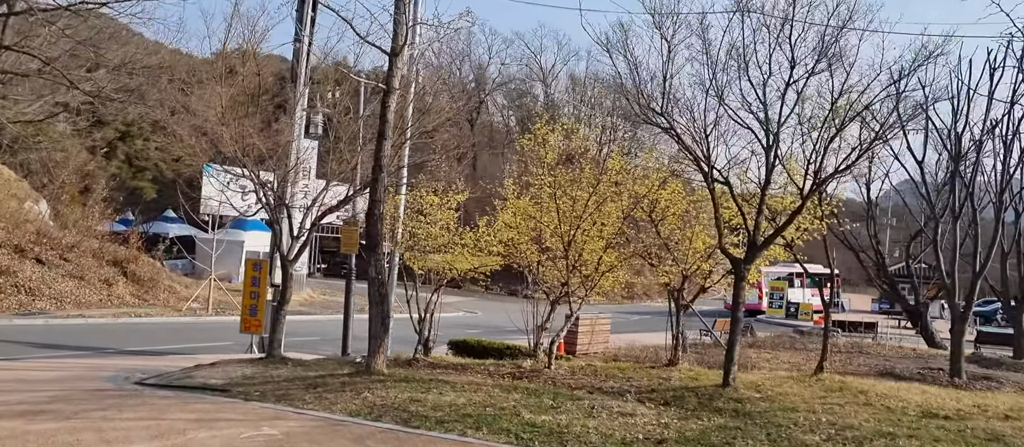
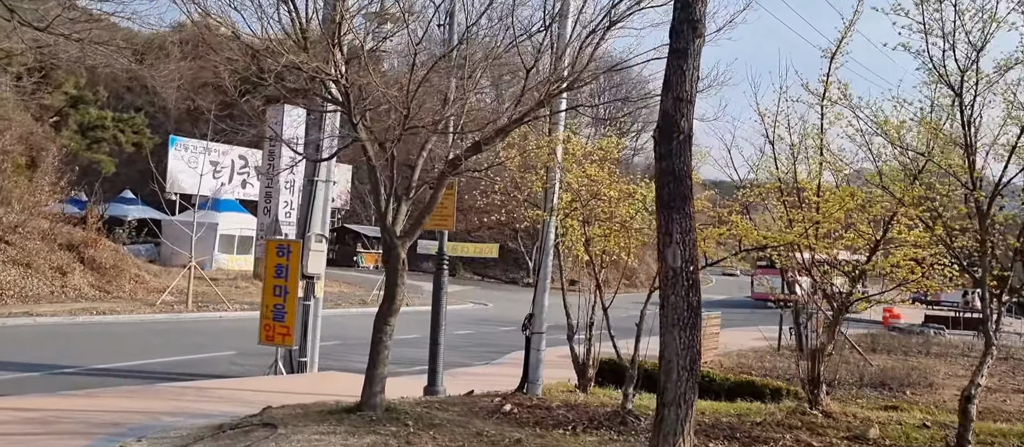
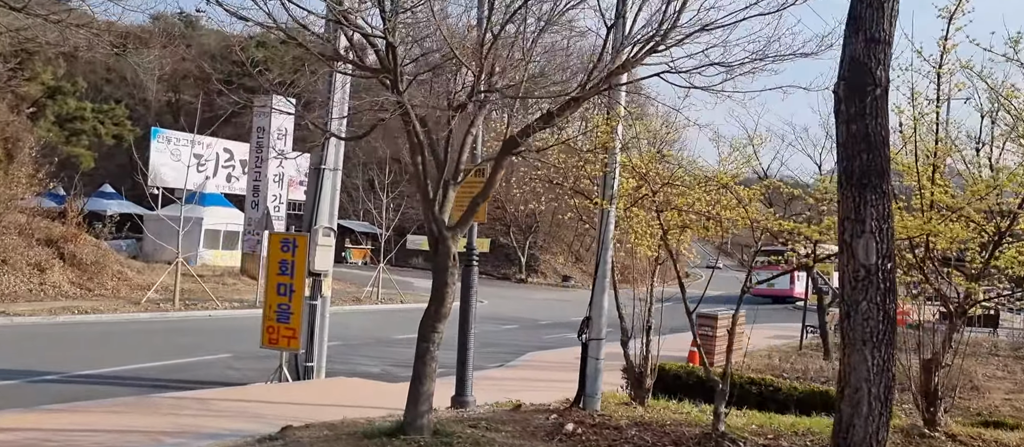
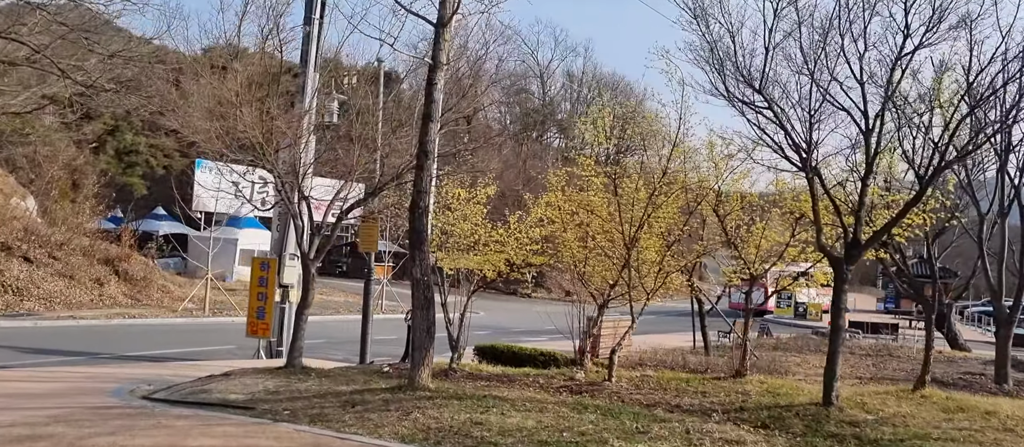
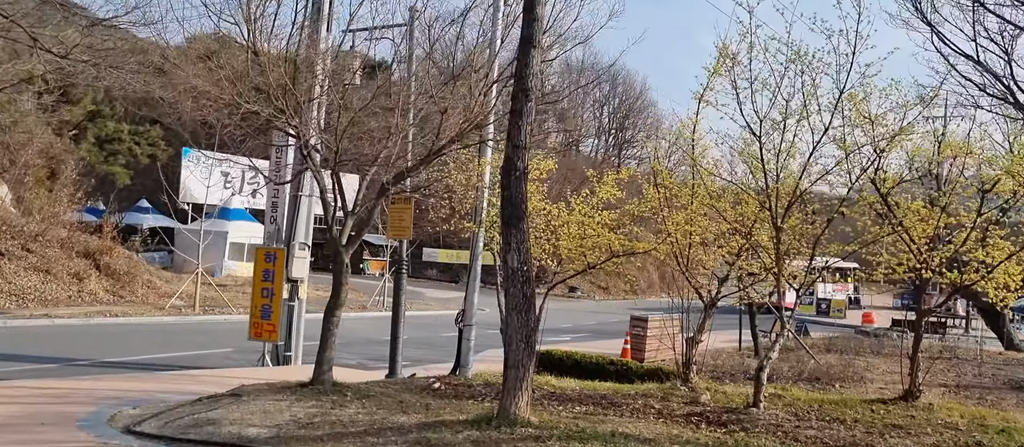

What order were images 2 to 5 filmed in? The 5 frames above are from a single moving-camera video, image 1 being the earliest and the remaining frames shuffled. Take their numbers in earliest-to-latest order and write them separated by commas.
4, 5, 2, 3
